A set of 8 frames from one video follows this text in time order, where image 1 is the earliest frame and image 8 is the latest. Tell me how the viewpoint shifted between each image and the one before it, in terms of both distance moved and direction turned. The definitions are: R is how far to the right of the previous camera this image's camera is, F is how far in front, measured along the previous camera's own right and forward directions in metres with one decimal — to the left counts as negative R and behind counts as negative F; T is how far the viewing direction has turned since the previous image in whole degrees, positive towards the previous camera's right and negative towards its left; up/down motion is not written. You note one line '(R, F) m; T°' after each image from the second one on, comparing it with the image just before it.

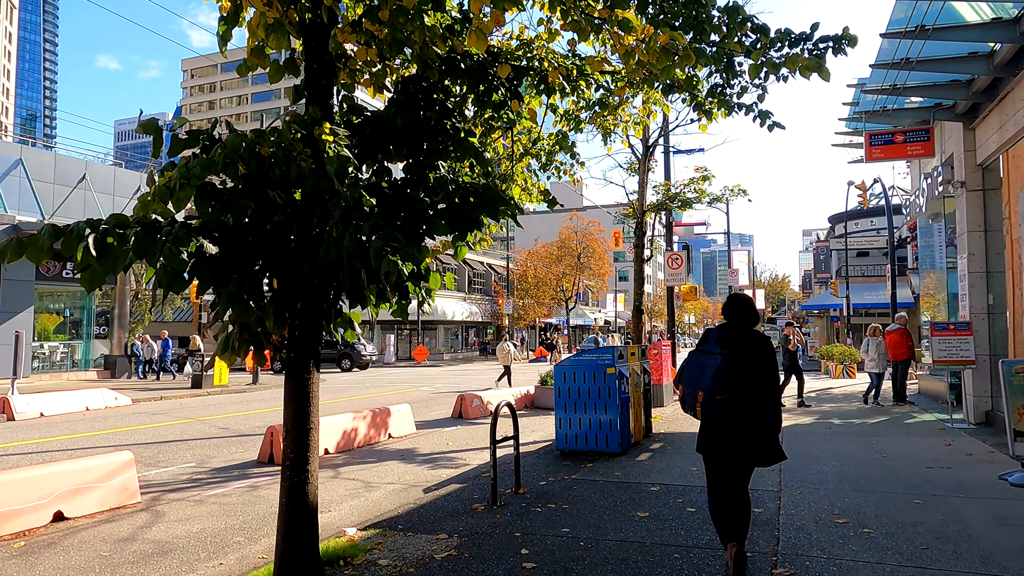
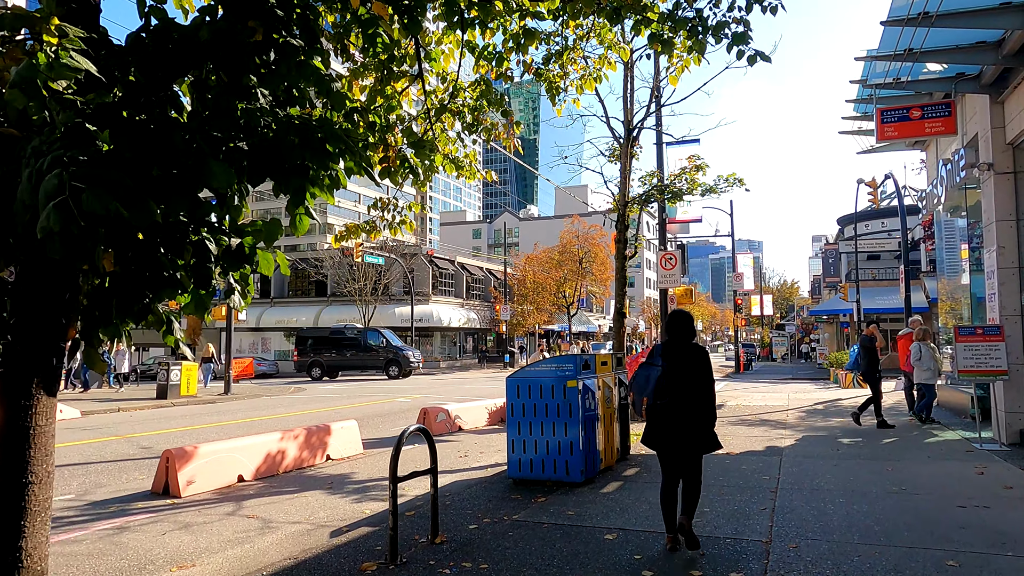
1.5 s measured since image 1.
(+0.8, +1.4) m; -1°
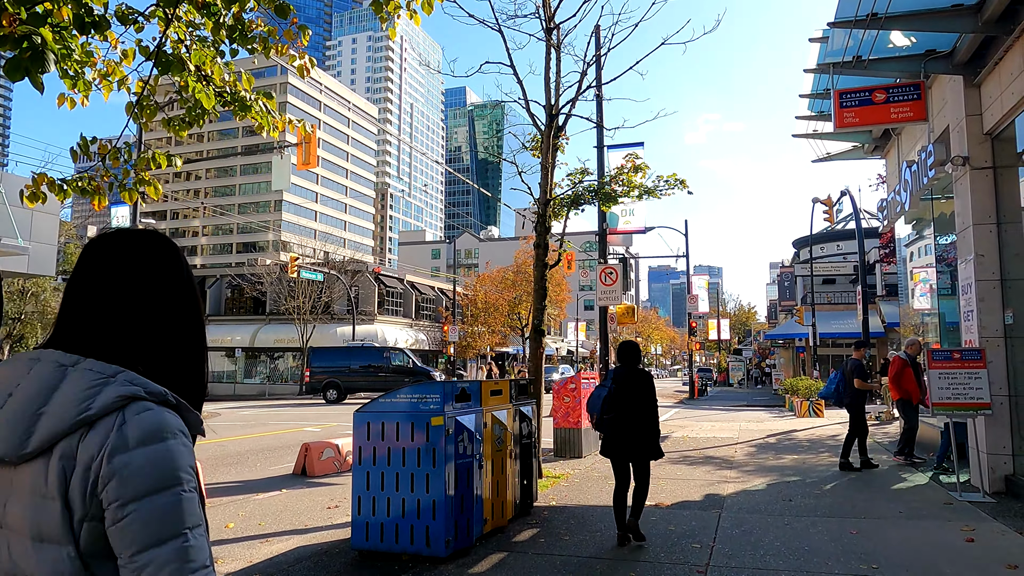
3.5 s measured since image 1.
(+1.0, +1.9) m; +3°
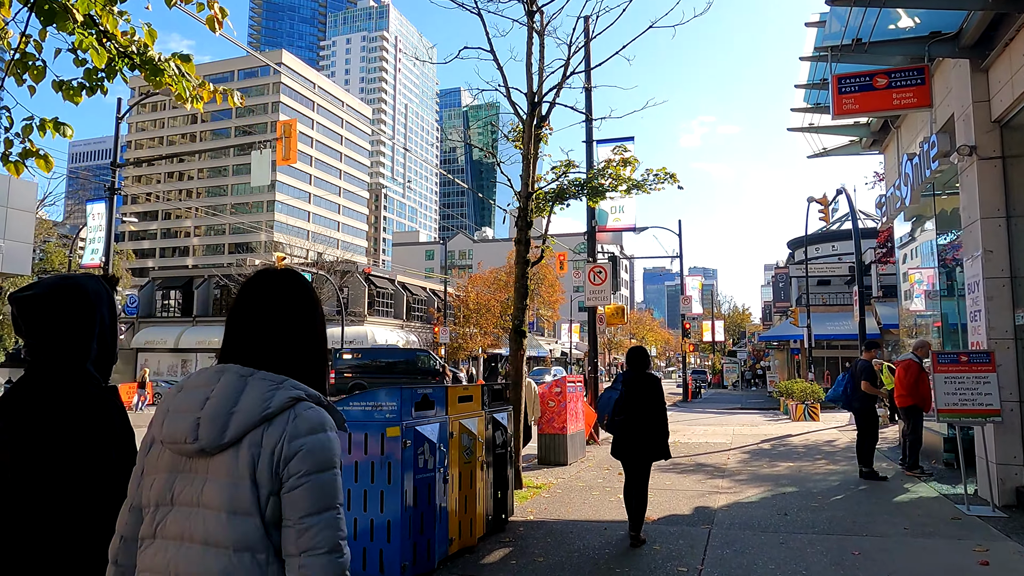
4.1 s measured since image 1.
(+0.2, +0.6) m; 0°
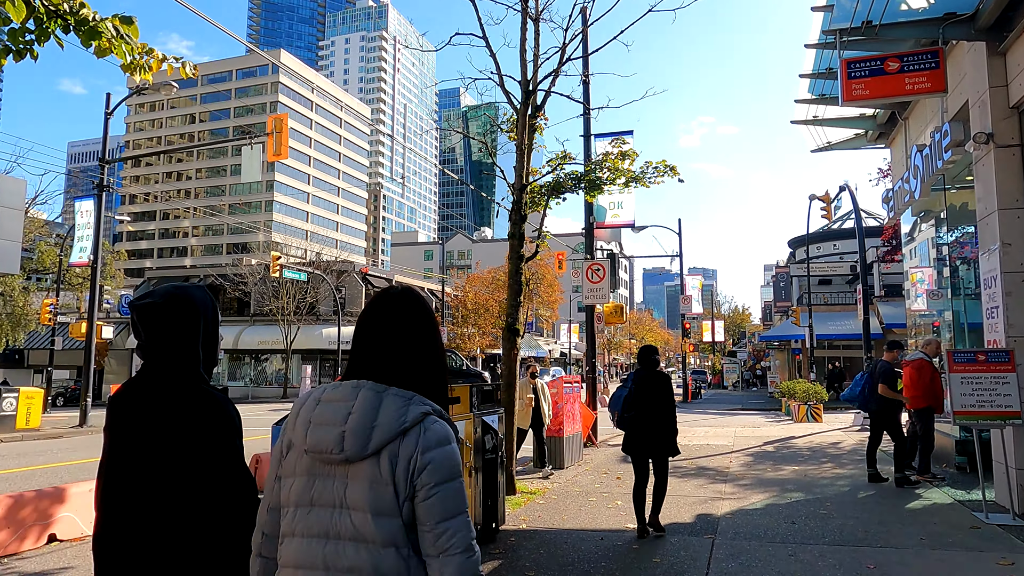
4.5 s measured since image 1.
(+0.1, +0.4) m; 0°
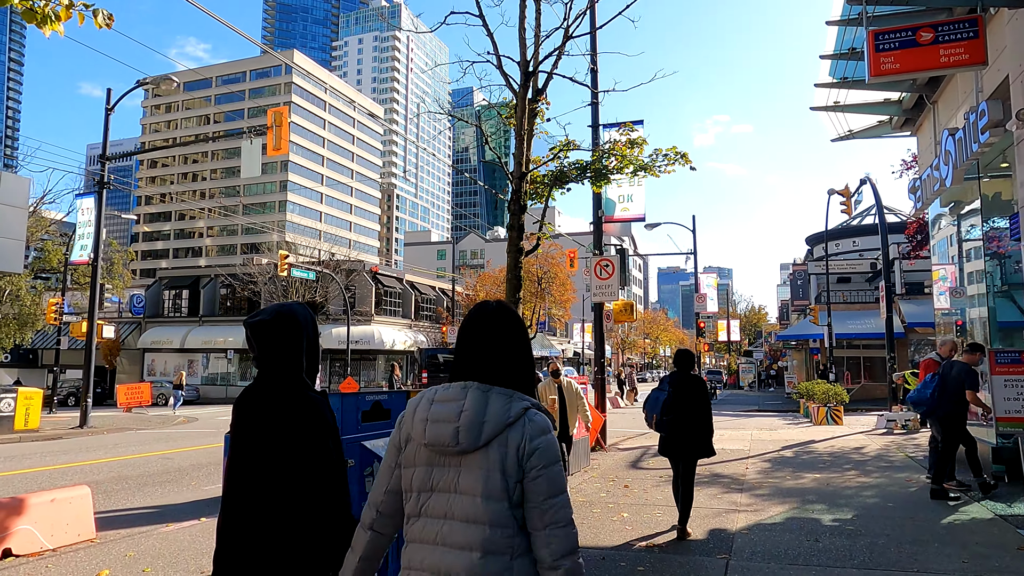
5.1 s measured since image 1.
(+0.2, +0.6) m; -1°
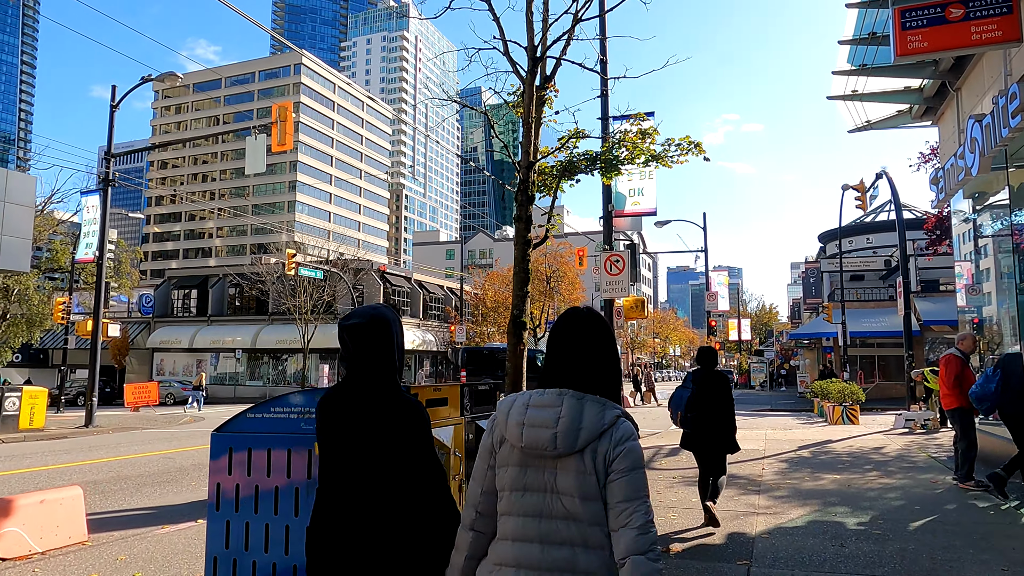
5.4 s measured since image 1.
(0.0, +0.3) m; -1°
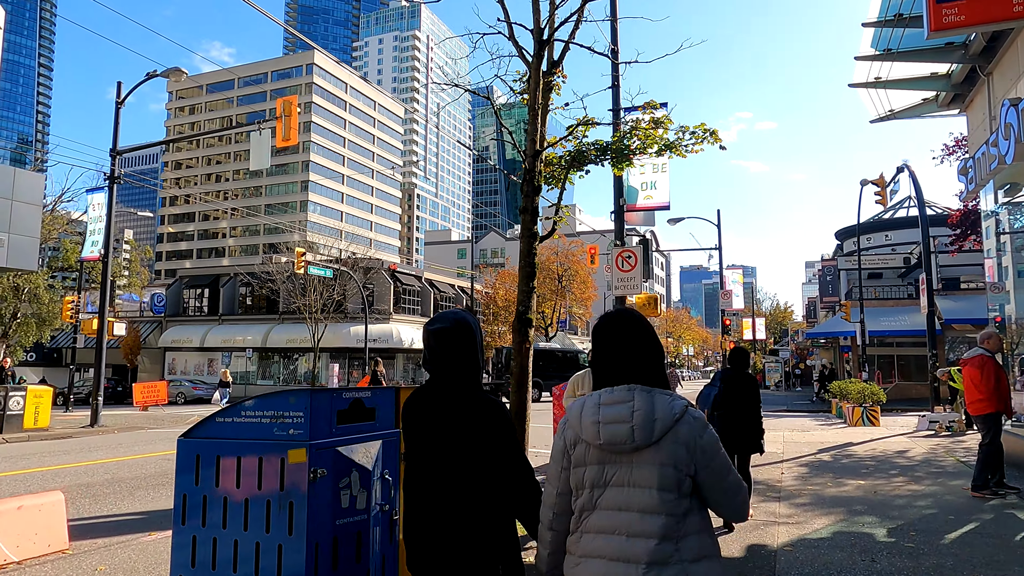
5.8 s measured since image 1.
(+0.1, +0.4) m; -1°
